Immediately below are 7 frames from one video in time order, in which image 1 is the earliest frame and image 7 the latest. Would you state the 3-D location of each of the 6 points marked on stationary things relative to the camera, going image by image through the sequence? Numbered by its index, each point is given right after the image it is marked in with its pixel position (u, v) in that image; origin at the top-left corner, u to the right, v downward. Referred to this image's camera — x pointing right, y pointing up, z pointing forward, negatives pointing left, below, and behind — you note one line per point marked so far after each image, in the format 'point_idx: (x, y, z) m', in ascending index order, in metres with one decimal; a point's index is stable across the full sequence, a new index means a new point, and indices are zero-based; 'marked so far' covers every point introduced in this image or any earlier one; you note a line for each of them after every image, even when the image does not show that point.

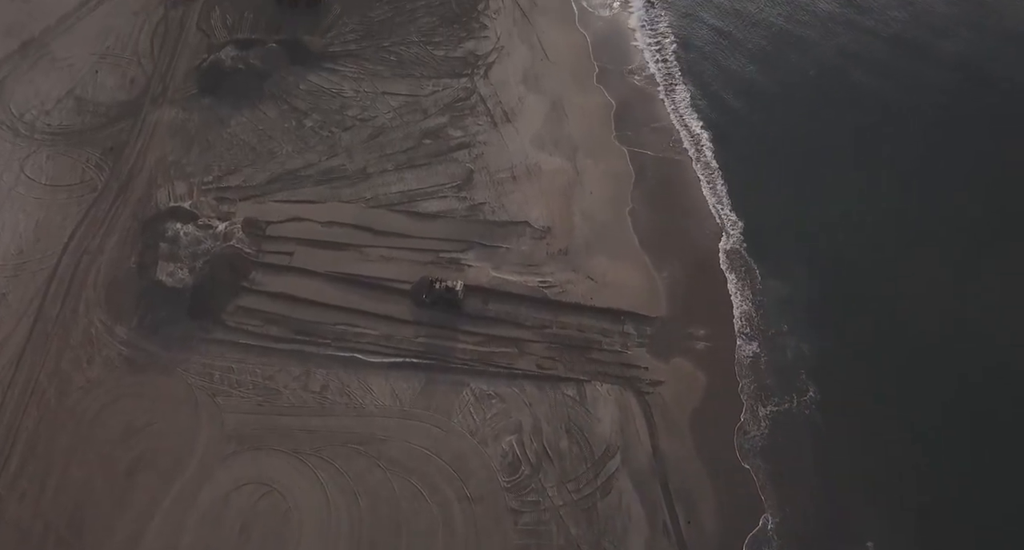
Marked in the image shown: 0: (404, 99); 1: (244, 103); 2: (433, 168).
0: (-2.4, +4.0, +19.3) m
1: (-5.9, +3.8, +18.6) m
2: (-1.7, +2.2, +17.9) m
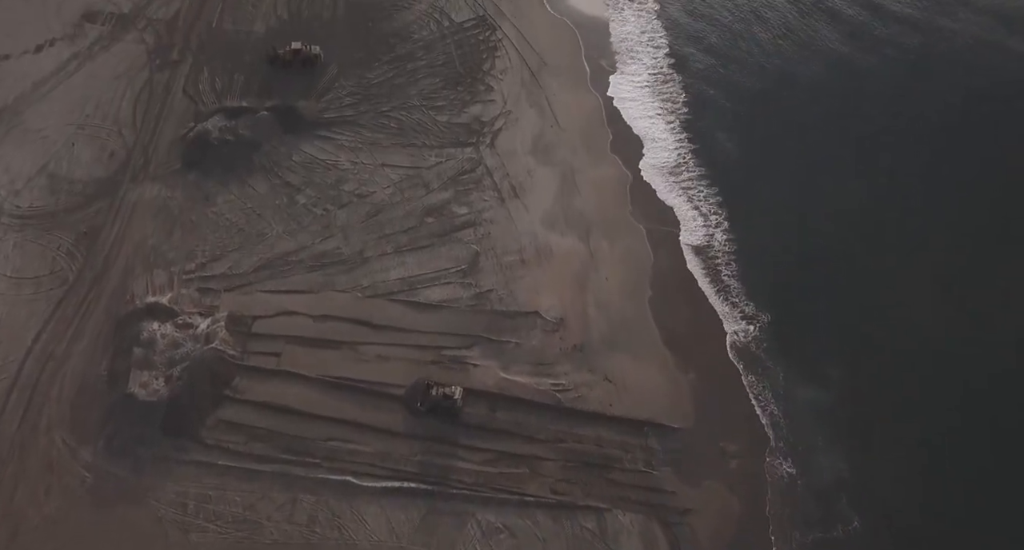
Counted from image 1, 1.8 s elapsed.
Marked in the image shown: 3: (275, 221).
0: (-2.3, +2.2, +17.9) m
1: (-5.7, +2.0, +17.3) m
2: (-1.5, +0.5, +16.5) m
3: (-4.7, +1.1, +16.7) m
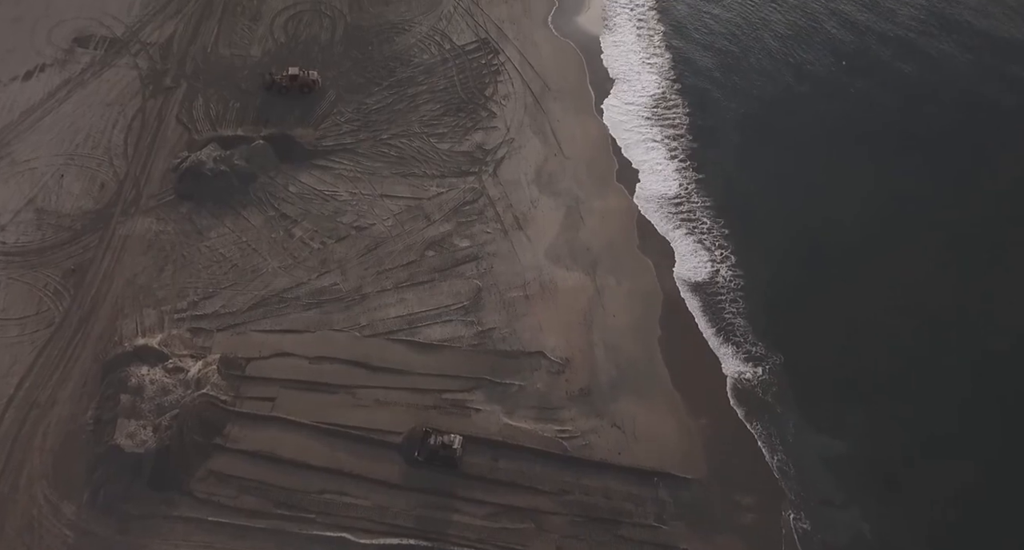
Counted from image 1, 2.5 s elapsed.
0: (-2.2, +1.5, +17.4) m
1: (-5.6, +1.3, +16.7) m
2: (-1.4, -0.2, +15.9) m
3: (-4.6, +0.4, +16.1) m
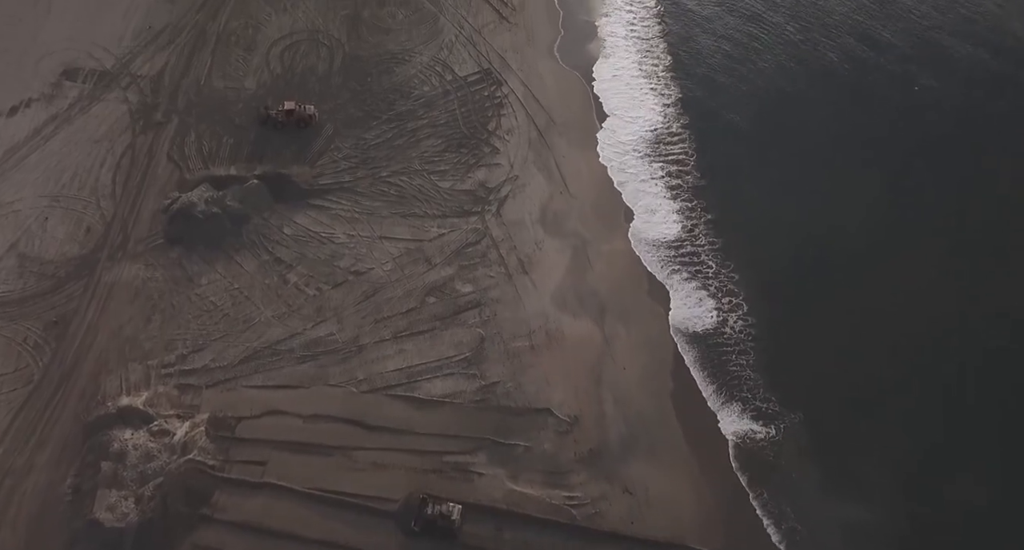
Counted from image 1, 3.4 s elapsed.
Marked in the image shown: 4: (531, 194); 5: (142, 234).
0: (-2.1, +0.6, +16.6) m
1: (-5.5, +0.4, +16.0) m
2: (-1.4, -1.1, +15.2) m
3: (-4.5, -0.5, +15.4) m
4: (+0.4, +1.7, +17.7) m
5: (-7.0, +0.8, +16.0) m
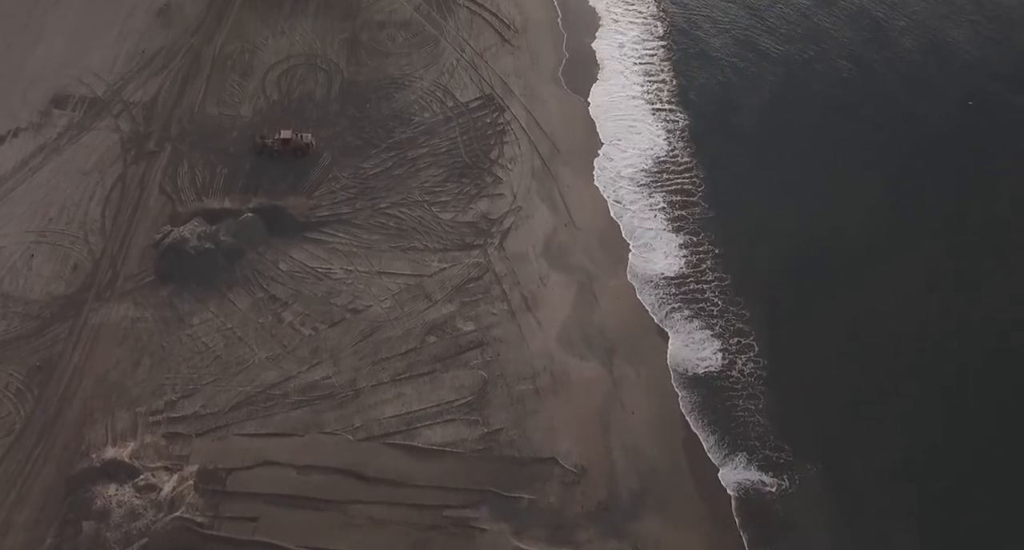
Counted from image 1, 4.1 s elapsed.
0: (-2.1, -0.1, +16.1) m
1: (-5.5, -0.3, +15.4) m
2: (-1.3, -1.8, +14.5) m
3: (-4.4, -1.2, +14.8) m
4: (+0.5, +1.0, +17.1) m
5: (-6.9, +0.1, +15.5) m
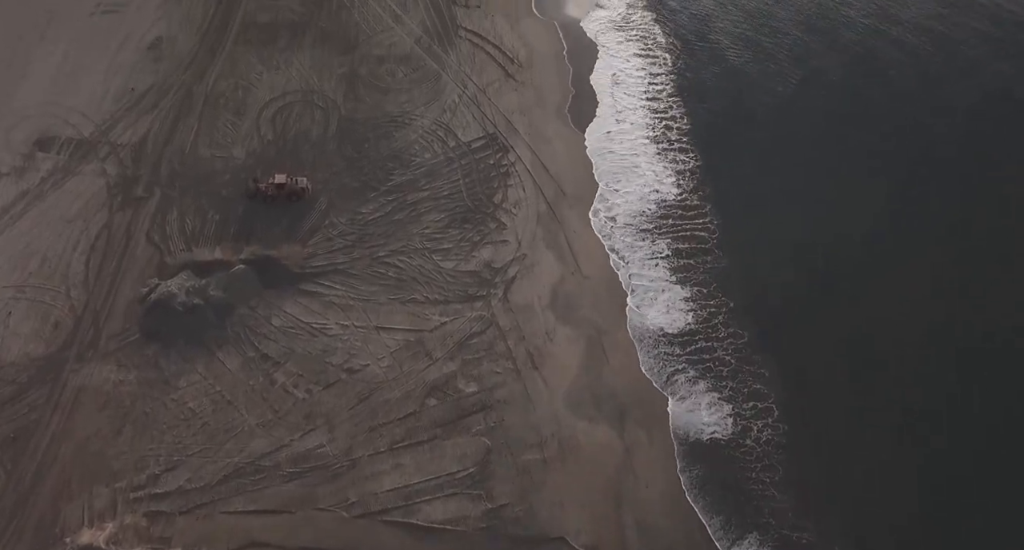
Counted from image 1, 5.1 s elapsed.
0: (-2.0, -1.1, +15.2) m
1: (-5.4, -1.3, +14.6) m
2: (-1.2, -2.8, +13.7) m
3: (-4.3, -2.2, +13.9) m
4: (+0.6, -0.1, +16.3) m
5: (-6.8, -0.9, +14.6) m
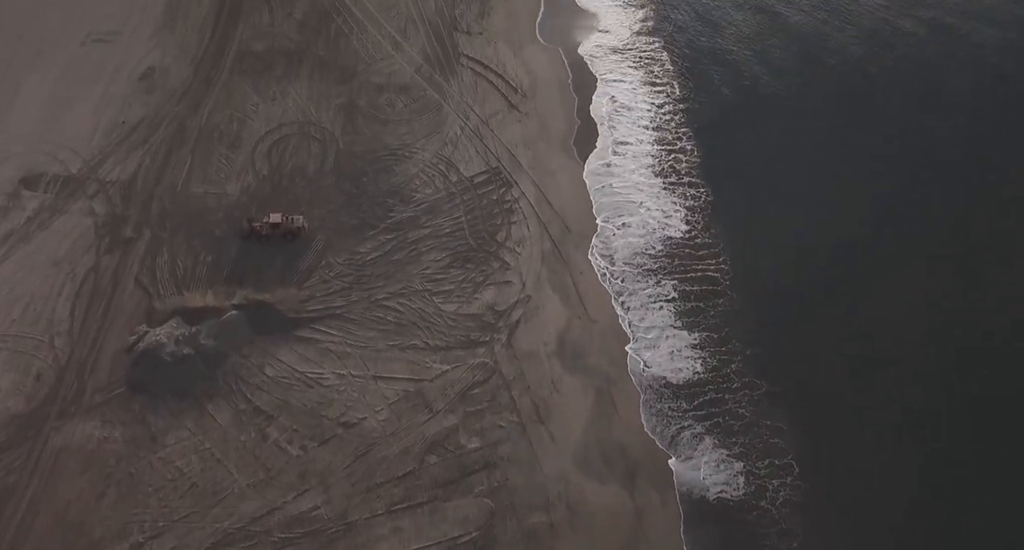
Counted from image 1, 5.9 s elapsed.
0: (-1.9, -2.0, +14.5) m
1: (-5.3, -2.1, +13.9) m
2: (-1.1, -3.6, +13.0) m
3: (-4.3, -3.0, +13.2) m
4: (+0.6, -0.9, +15.6) m
5: (-6.8, -1.8, +13.9) m
